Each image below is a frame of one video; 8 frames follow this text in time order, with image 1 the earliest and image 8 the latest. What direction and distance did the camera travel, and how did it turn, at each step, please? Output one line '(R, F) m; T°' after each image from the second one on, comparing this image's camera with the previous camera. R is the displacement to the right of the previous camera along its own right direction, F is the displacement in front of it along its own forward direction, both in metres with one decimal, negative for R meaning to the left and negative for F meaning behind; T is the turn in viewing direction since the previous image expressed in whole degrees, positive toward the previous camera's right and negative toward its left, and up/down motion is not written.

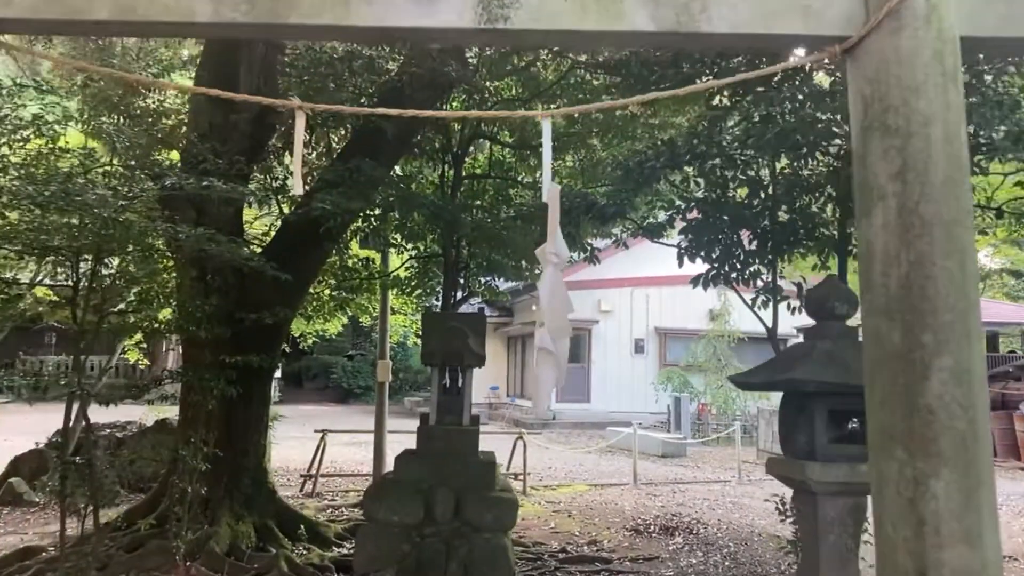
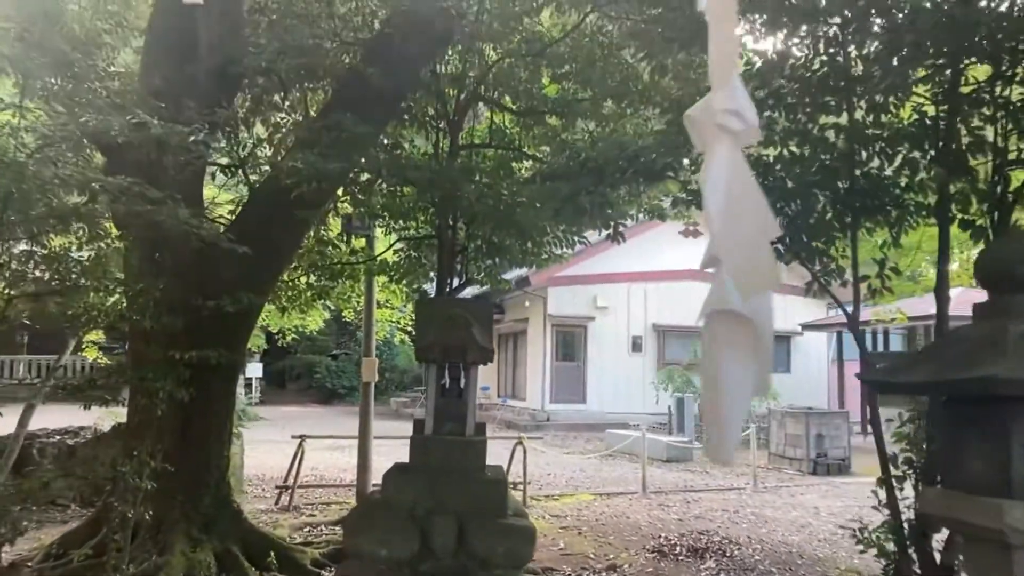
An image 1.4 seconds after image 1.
(-0.1, +0.9) m; +1°
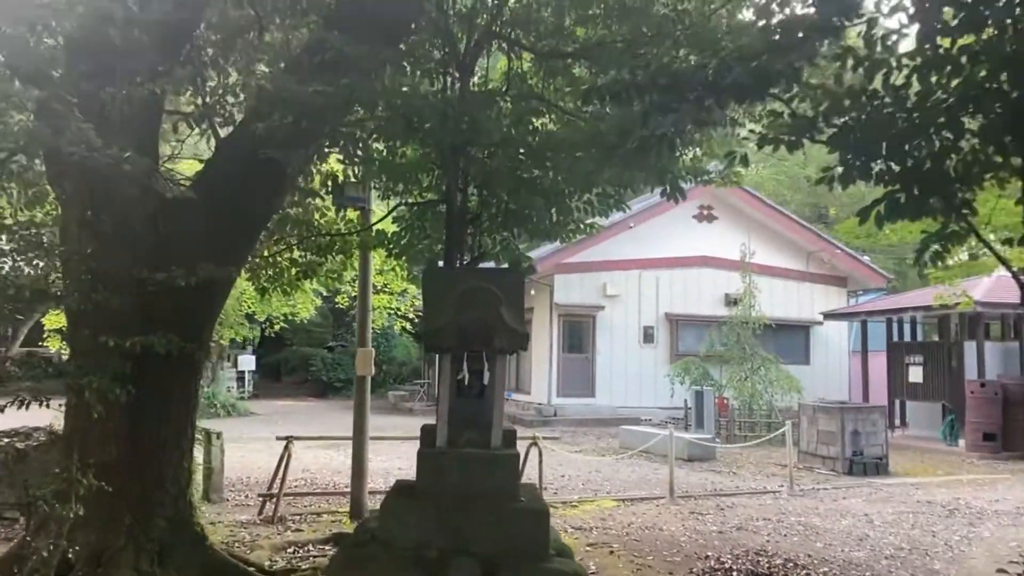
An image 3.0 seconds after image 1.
(-0.1, +1.0) m; 0°
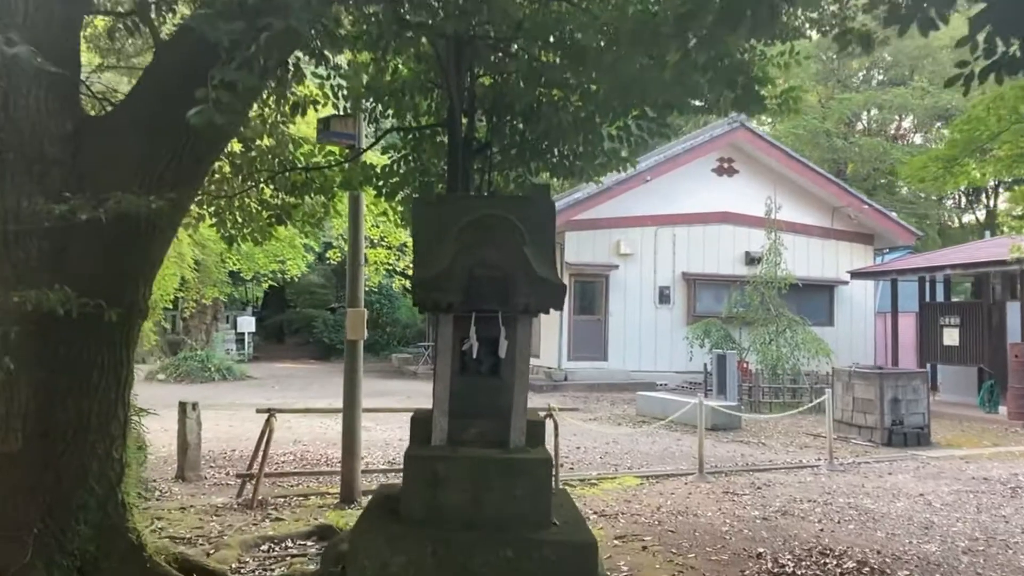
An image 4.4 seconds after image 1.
(-0.1, +1.0) m; 0°
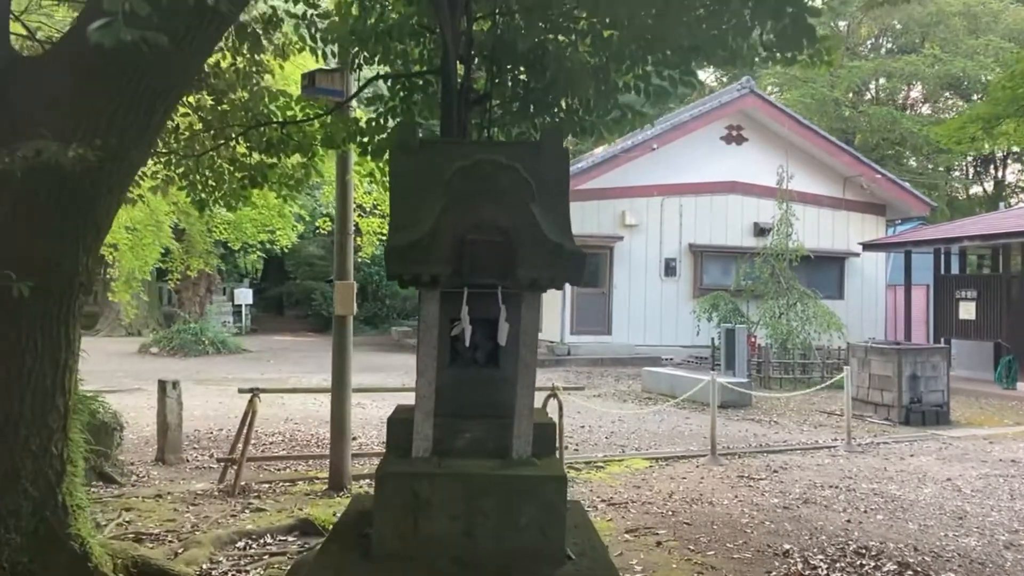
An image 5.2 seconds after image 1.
(0.0, +0.5) m; 0°
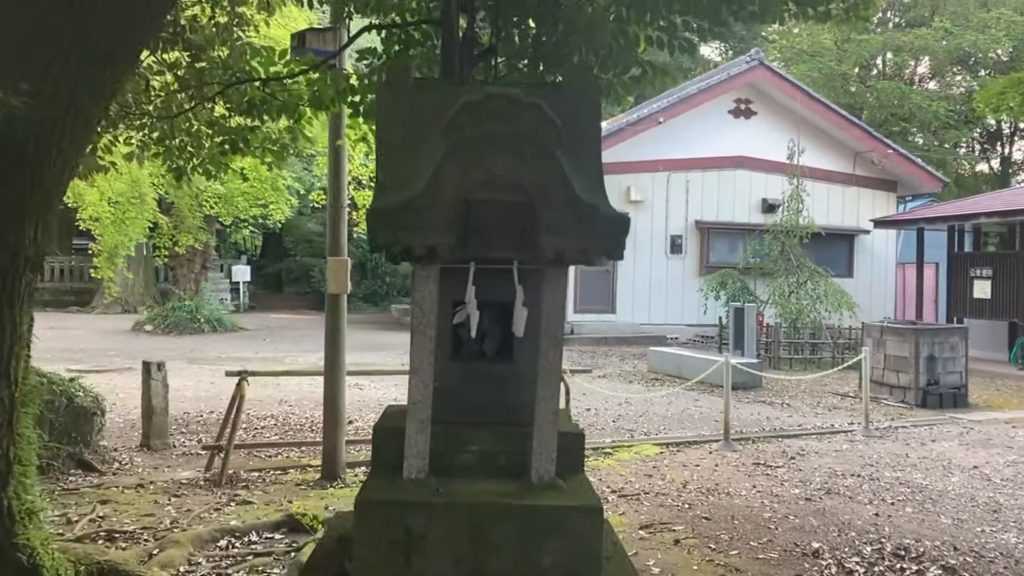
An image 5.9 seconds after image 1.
(0.0, +0.4) m; 0°
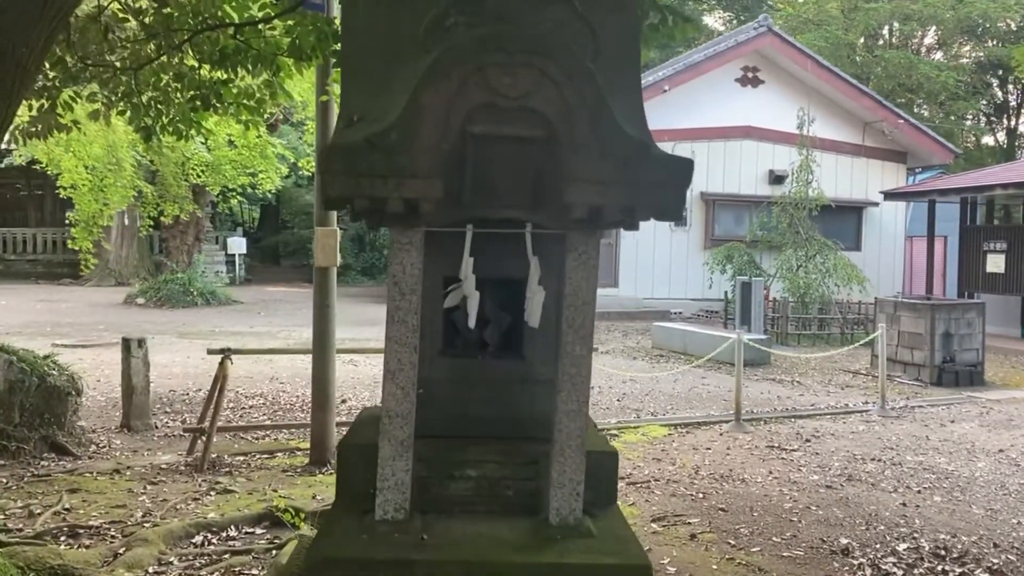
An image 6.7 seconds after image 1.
(0.0, +0.4) m; 0°
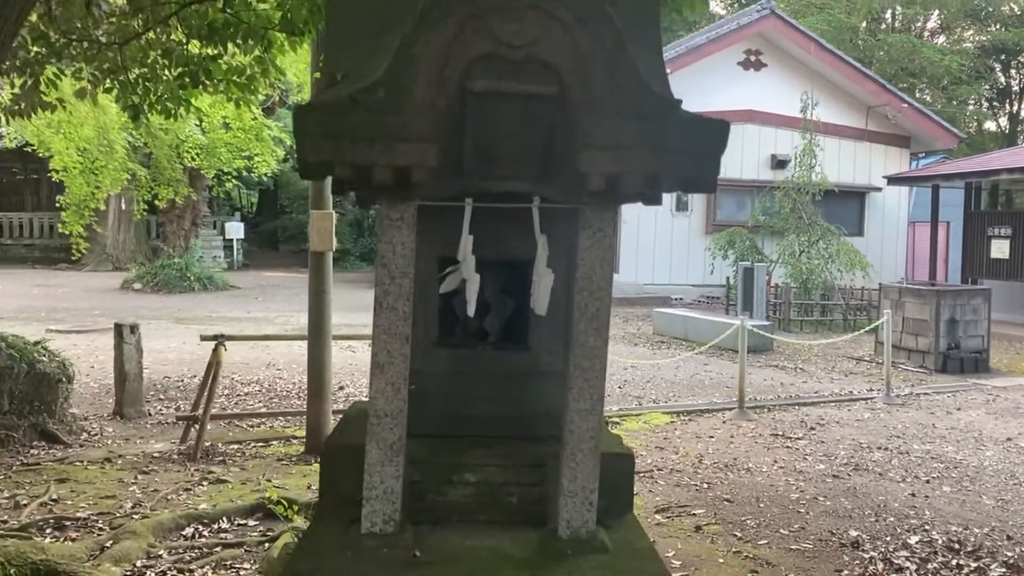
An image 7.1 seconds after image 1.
(0.0, +0.1) m; 0°
